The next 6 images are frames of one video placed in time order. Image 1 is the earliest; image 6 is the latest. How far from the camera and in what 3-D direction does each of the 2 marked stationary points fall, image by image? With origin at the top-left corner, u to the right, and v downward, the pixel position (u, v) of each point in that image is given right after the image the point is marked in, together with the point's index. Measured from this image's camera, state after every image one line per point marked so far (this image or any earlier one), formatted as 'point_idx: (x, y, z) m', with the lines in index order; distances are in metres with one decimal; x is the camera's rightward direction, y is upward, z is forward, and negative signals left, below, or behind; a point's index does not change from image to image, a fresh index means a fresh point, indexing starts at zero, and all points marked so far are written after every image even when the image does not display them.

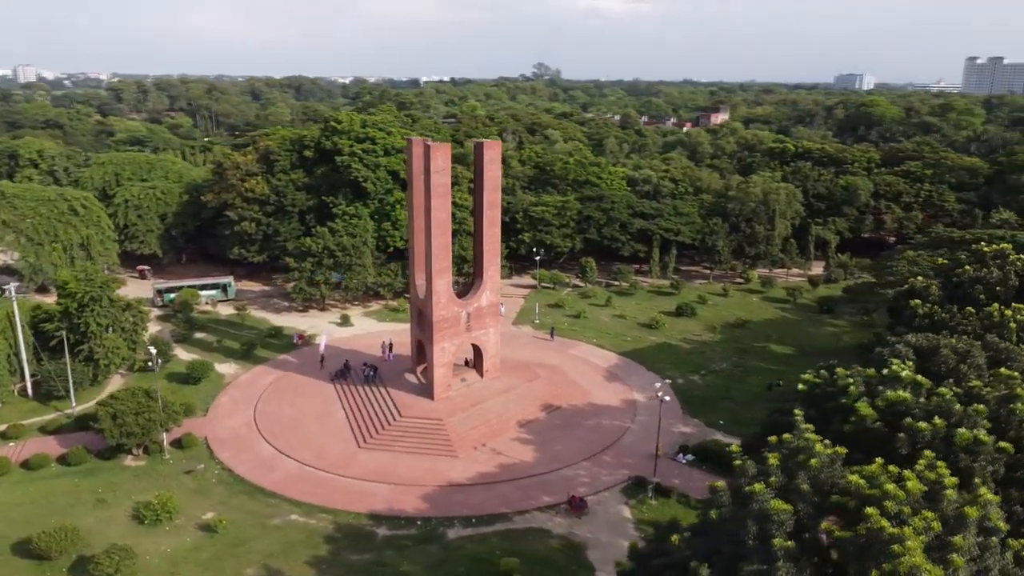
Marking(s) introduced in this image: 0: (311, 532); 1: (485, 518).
0: (-4.6, -5.6, +18.6) m
1: (-0.6, -5.4, +19.2) m
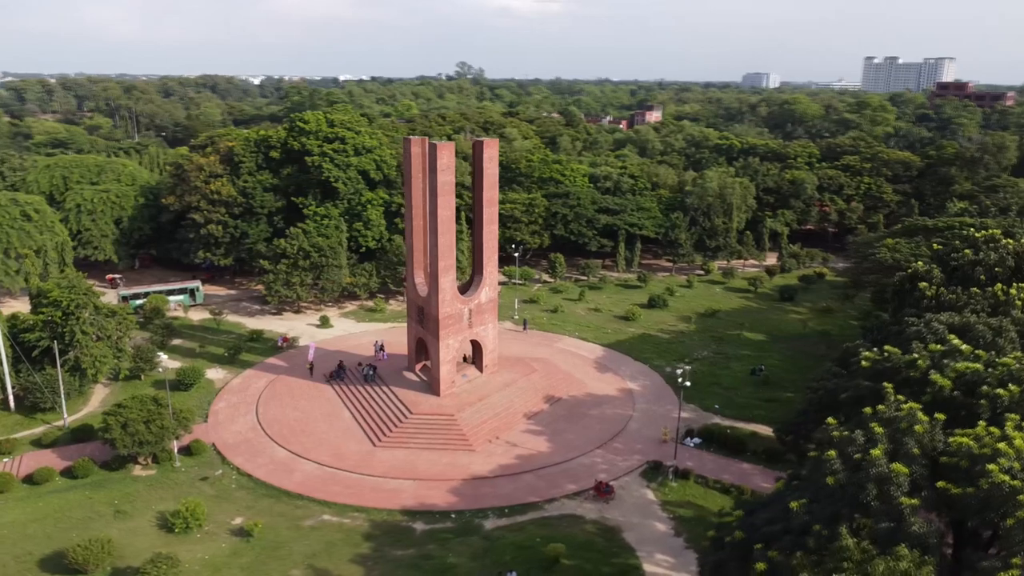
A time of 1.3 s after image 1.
0: (-3.7, -5.6, +18.6) m
1: (+0.1, -5.3, +19.6) m
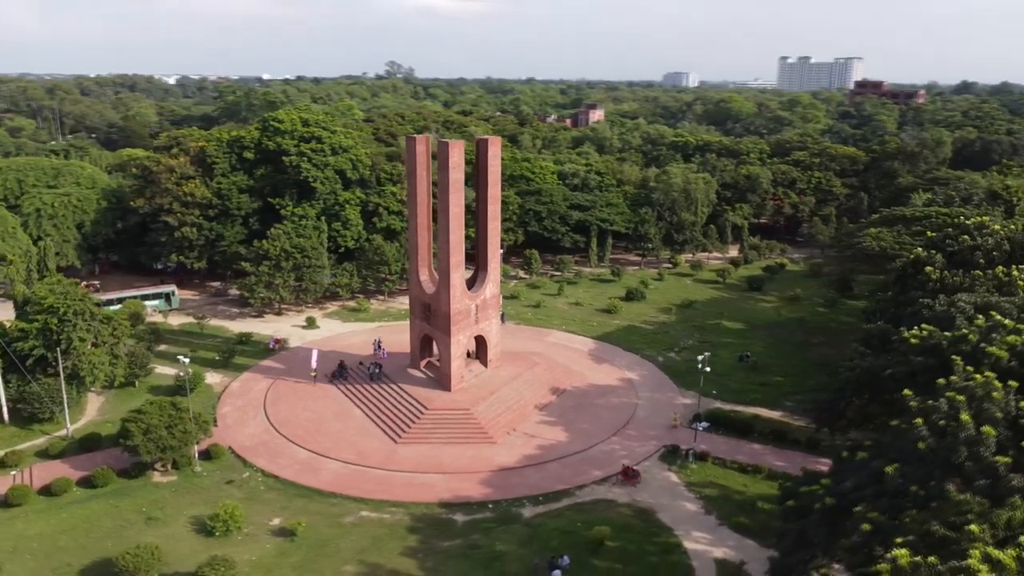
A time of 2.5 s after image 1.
0: (-2.8, -5.5, +18.8) m
1: (+1.0, -5.2, +20.2) m
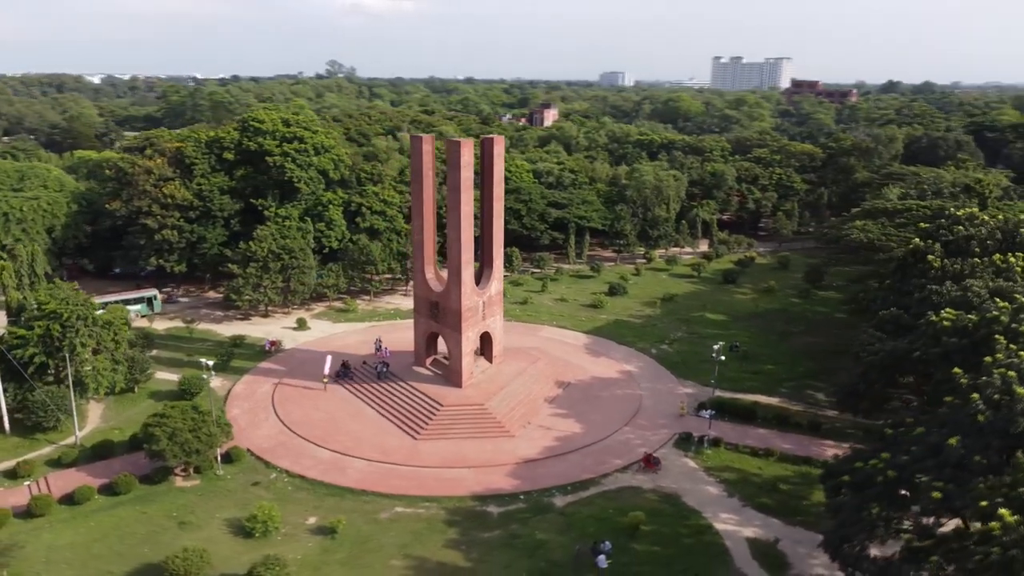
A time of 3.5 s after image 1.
0: (-2.0, -5.4, +19.1) m
1: (+1.7, -5.0, +20.7) m
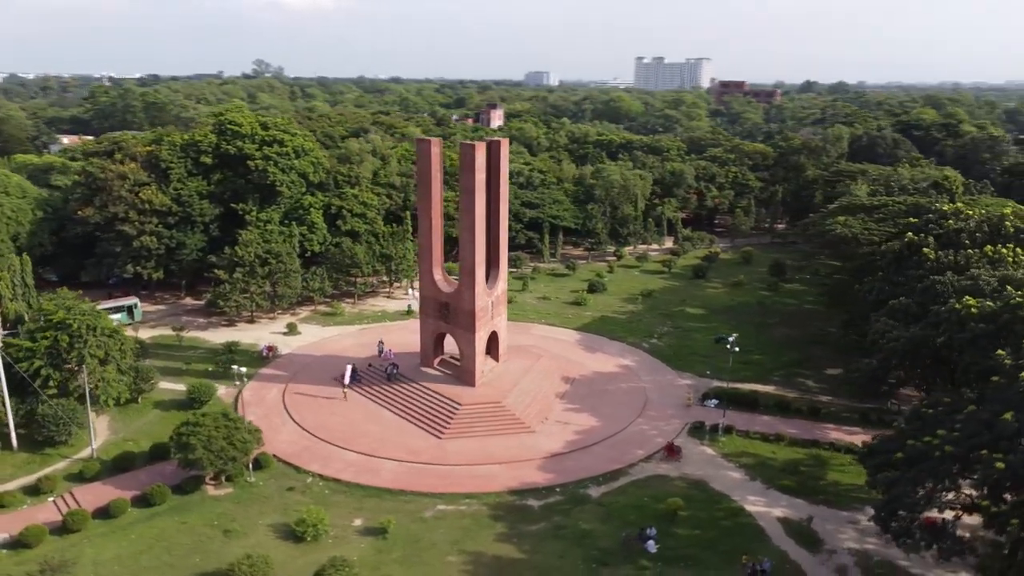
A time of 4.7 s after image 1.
0: (-0.9, -5.5, +19.5) m
1: (+2.5, -5.0, +21.4) m
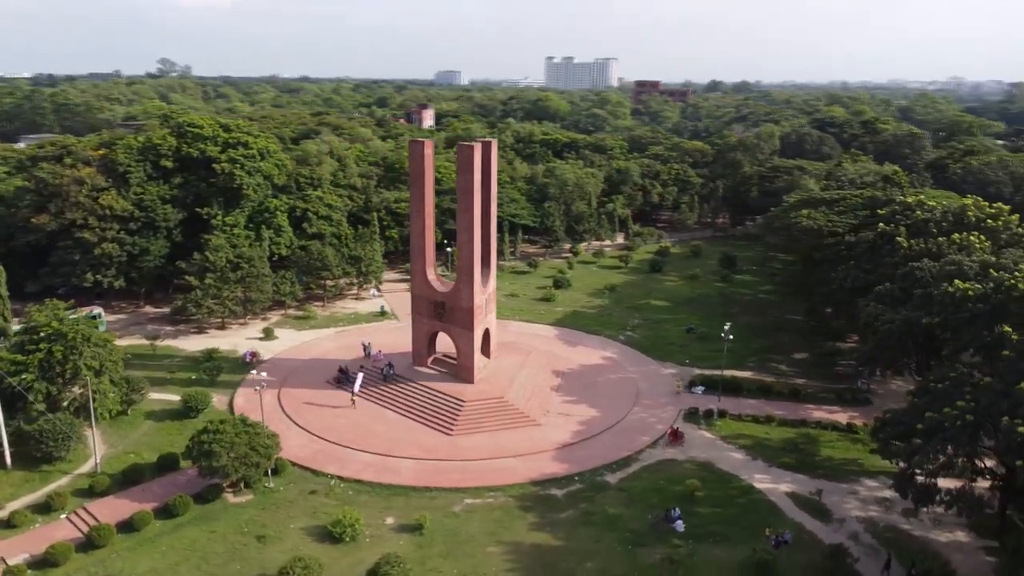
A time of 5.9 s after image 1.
0: (-0.2, -5.4, +20.0) m
1: (+3.0, -4.8, +22.3) m
